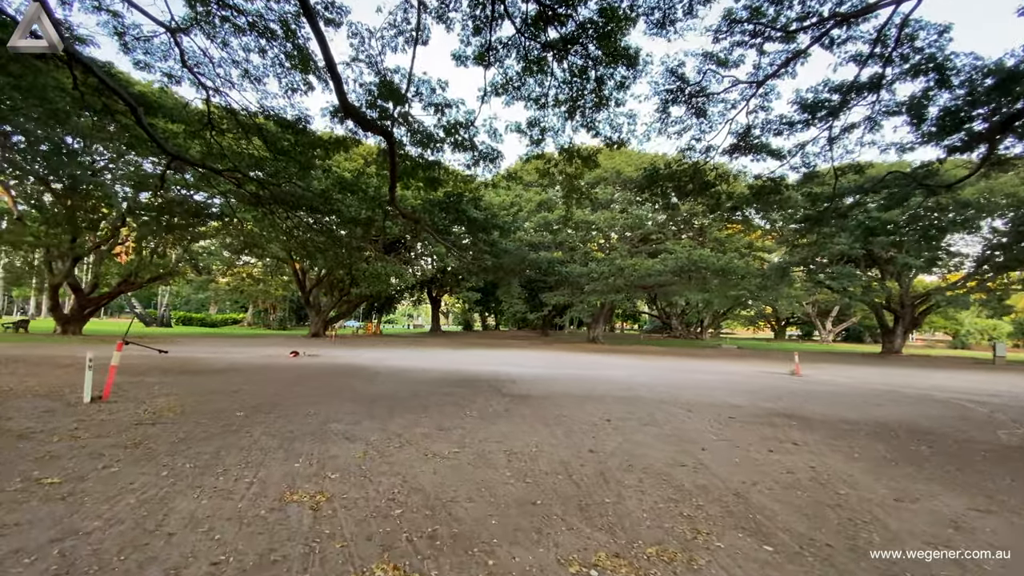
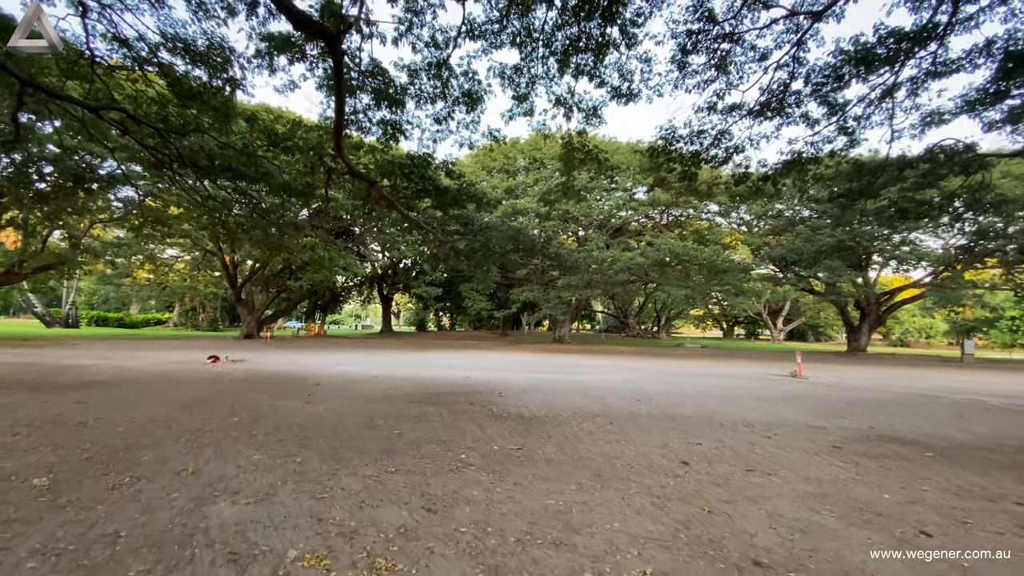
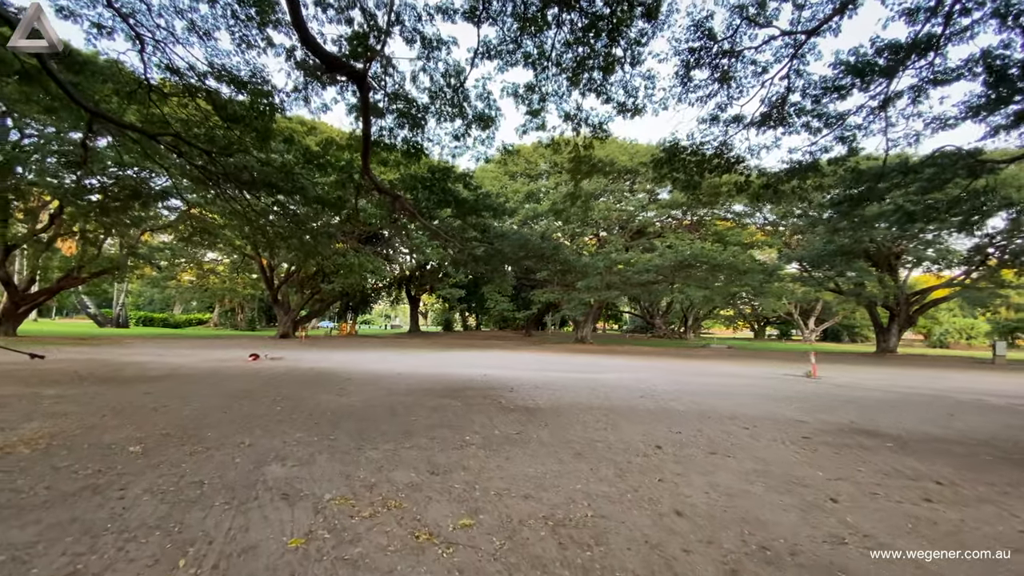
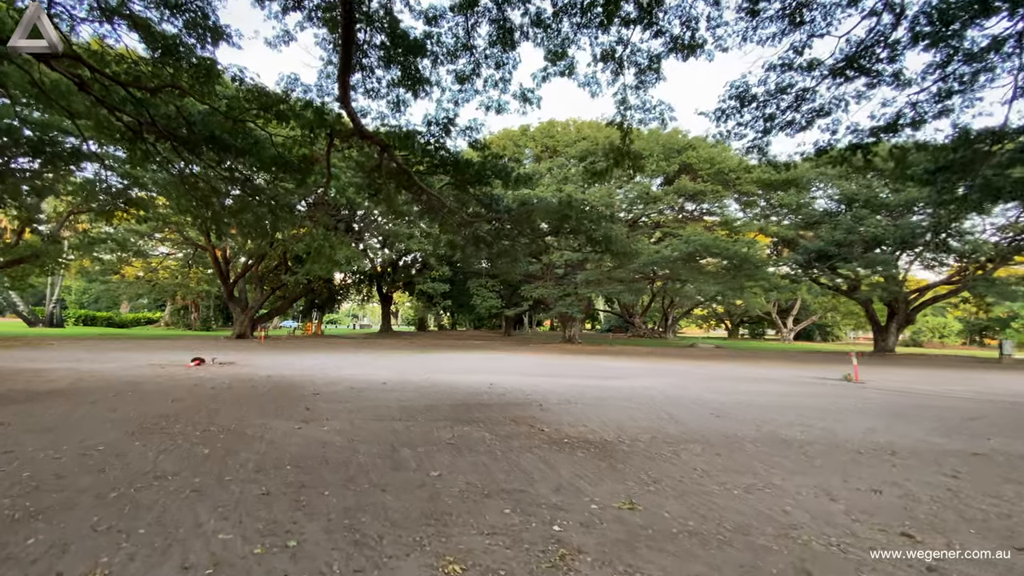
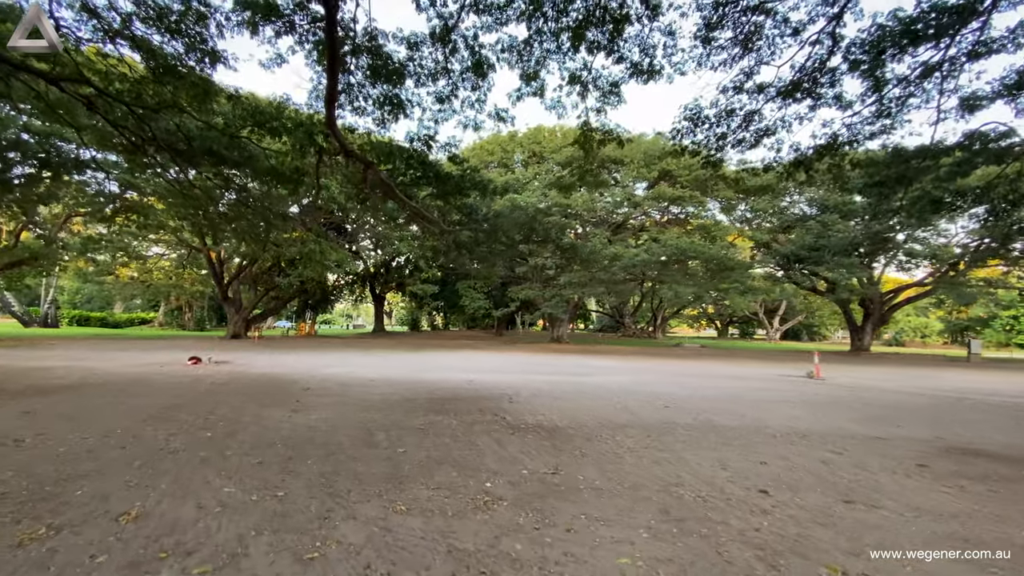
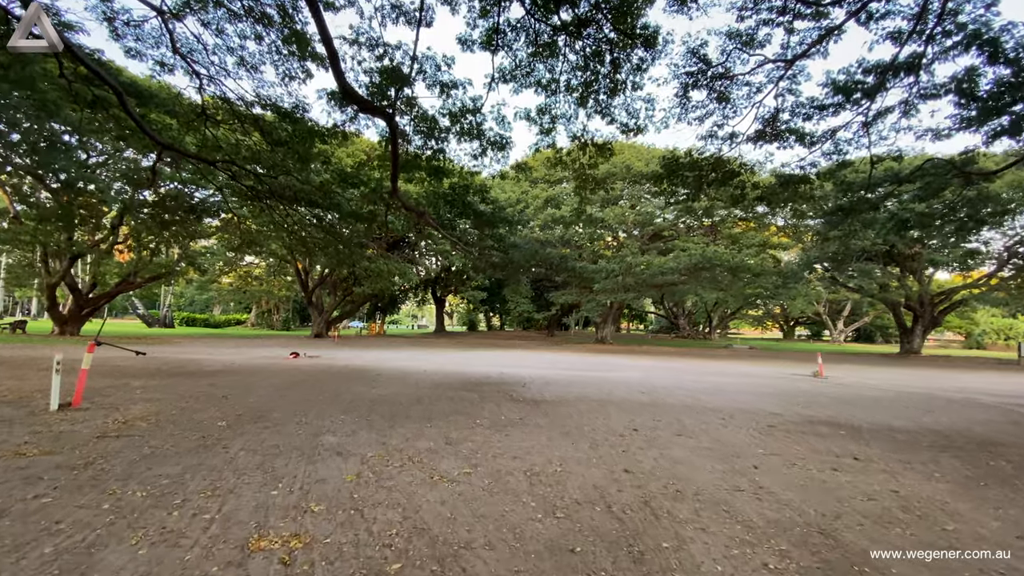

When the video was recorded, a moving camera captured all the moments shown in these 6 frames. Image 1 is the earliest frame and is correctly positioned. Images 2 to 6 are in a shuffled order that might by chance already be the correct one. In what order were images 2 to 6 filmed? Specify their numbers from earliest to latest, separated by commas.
6, 3, 2, 5, 4
